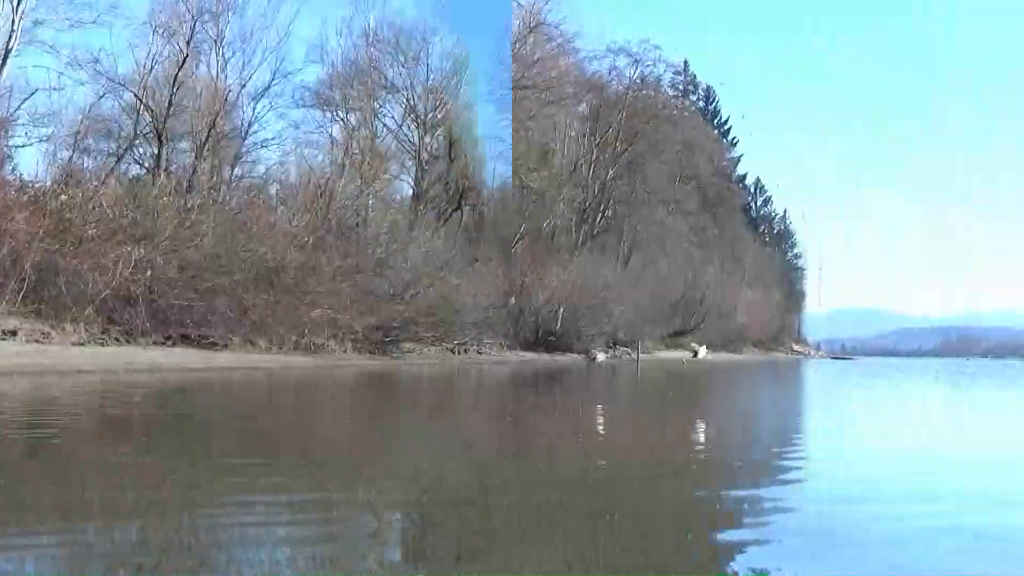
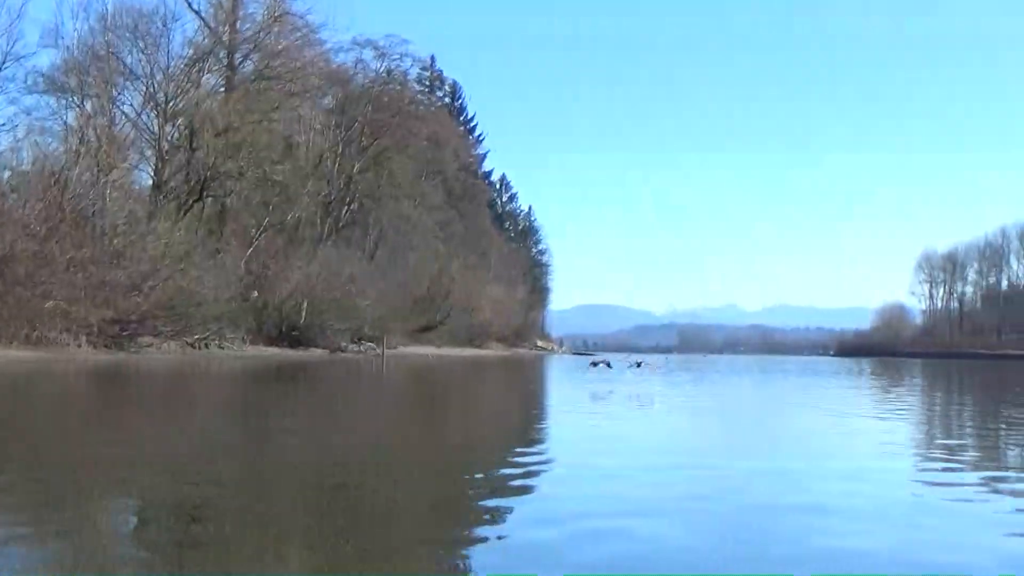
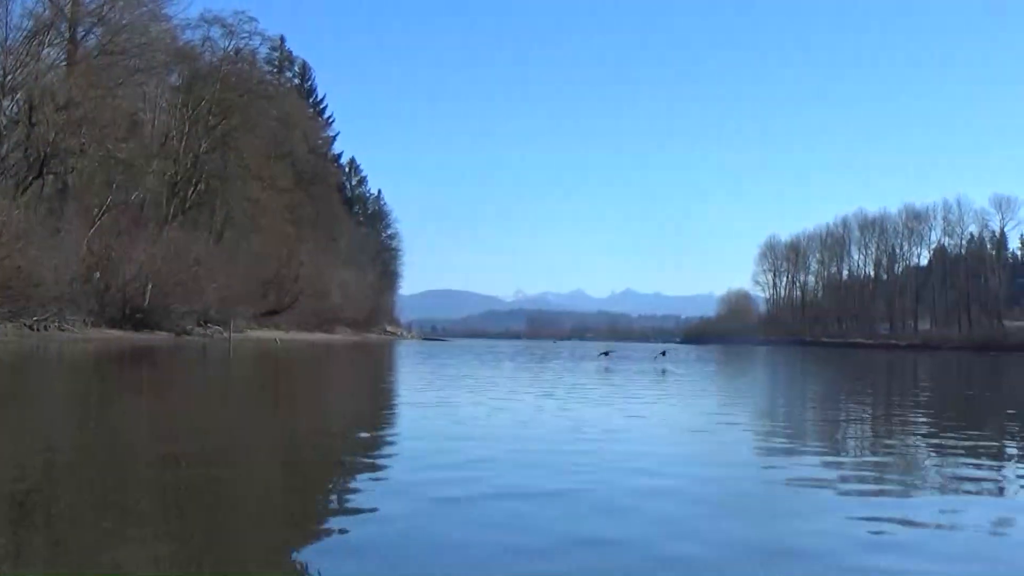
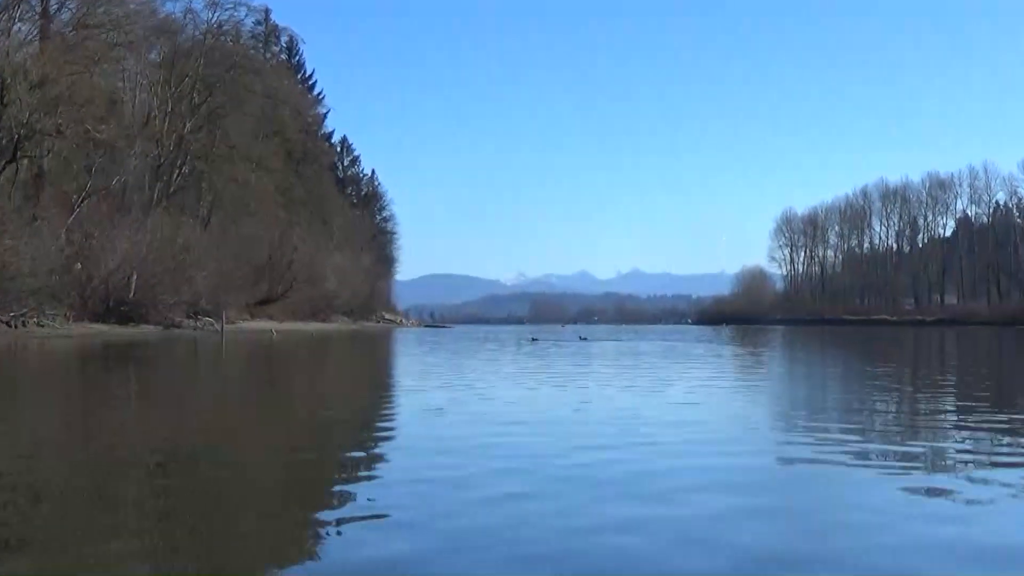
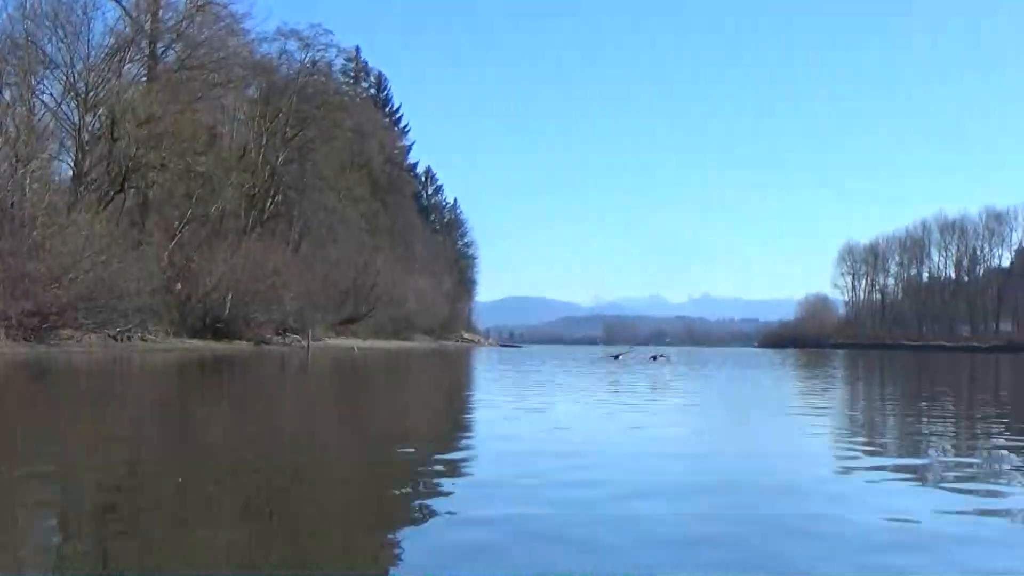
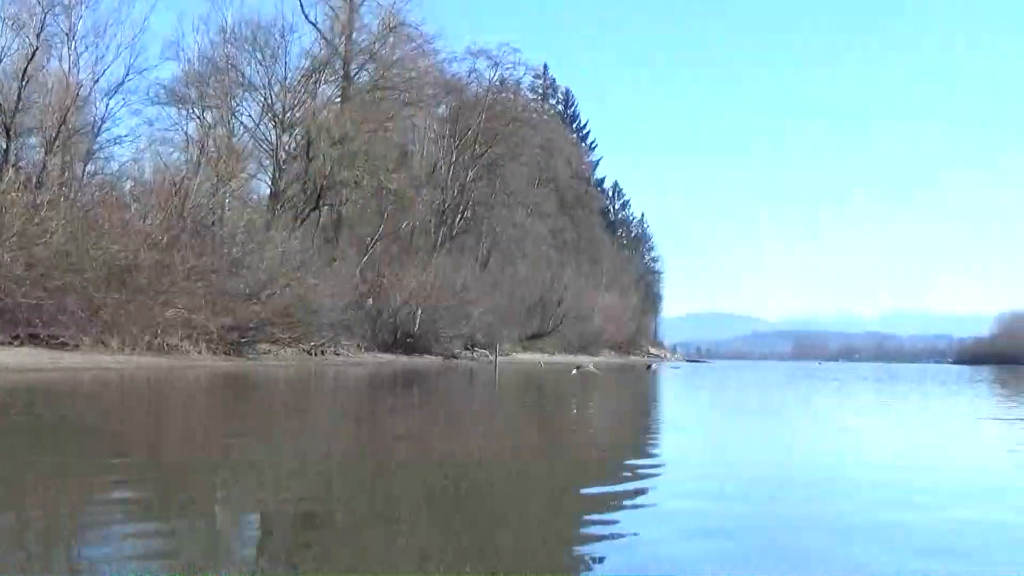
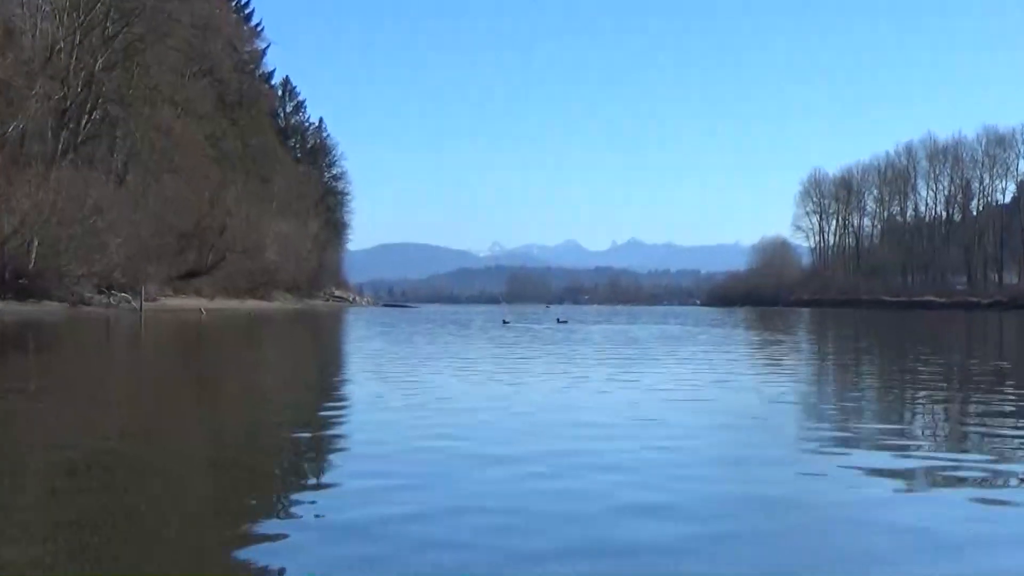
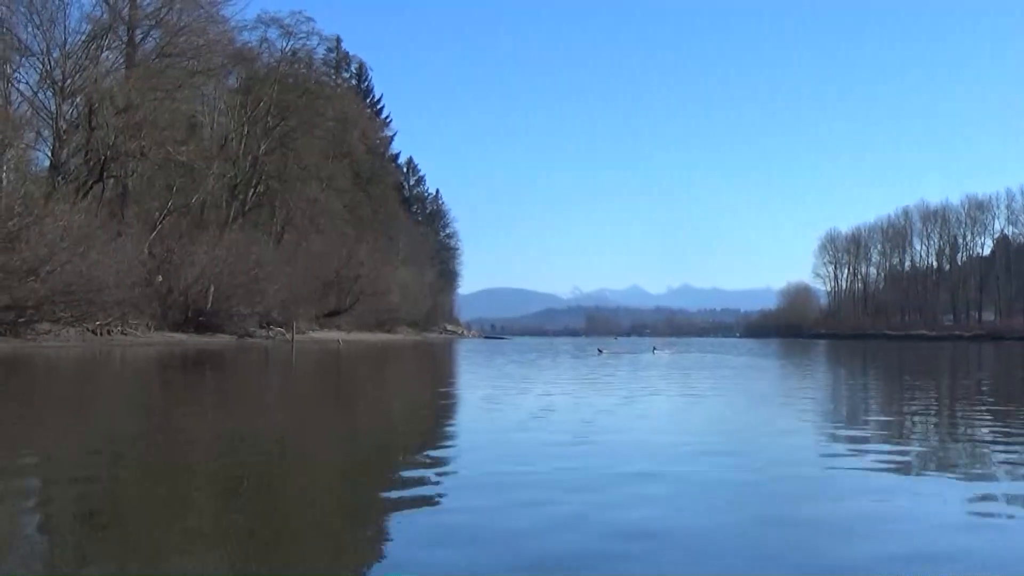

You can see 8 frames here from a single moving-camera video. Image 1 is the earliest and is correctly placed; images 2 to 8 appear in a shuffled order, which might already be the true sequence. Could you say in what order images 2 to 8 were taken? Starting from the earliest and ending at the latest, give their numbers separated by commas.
6, 2, 5, 3, 8, 4, 7
